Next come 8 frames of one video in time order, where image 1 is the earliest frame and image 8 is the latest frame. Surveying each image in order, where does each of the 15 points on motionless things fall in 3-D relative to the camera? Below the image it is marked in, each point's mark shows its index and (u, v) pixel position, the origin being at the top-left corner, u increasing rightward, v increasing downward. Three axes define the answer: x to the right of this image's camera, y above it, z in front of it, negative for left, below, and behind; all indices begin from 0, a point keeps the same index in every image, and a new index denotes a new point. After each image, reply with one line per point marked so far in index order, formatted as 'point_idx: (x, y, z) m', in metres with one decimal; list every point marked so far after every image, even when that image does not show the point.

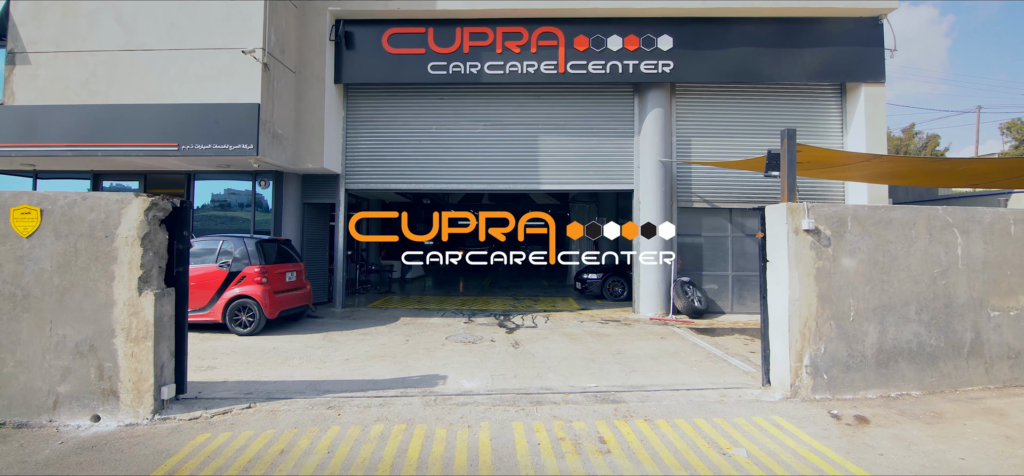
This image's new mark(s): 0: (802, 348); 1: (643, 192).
0: (+2.7, -1.0, +4.4) m
1: (+2.8, +0.9, +9.9) m
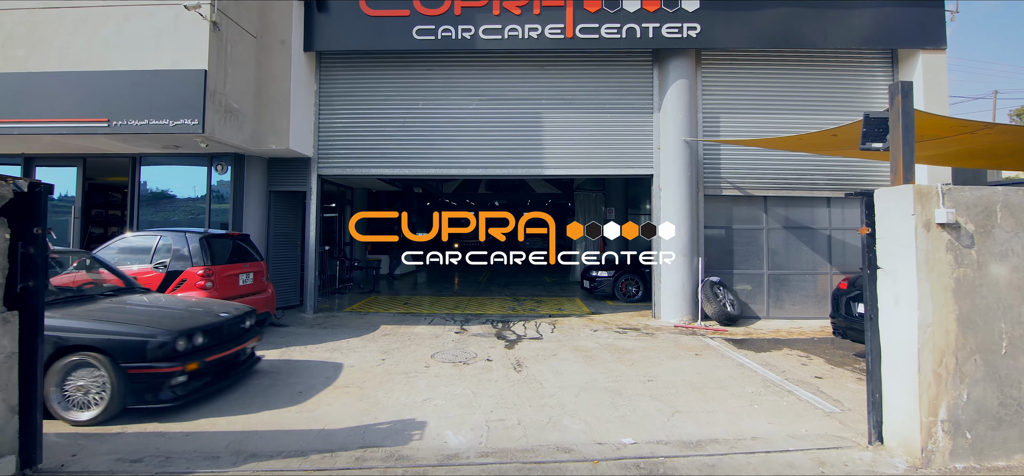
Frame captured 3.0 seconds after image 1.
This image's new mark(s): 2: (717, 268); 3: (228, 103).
0: (+2.8, -1.0, +3.0) m
1: (+2.8, +1.1, +8.5) m
2: (+3.8, -0.6, +8.7) m
3: (-4.7, +2.2, +7.7) m
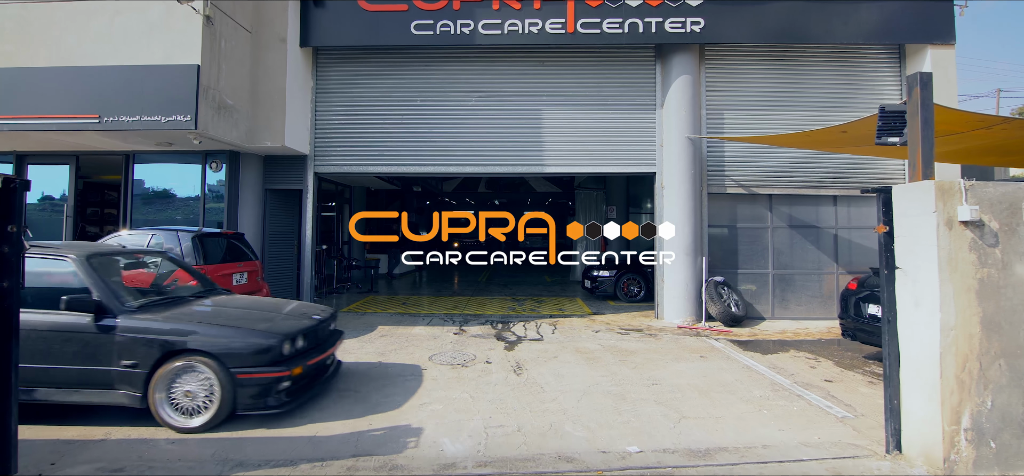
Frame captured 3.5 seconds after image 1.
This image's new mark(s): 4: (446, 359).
0: (+2.8, -1.0, +2.9) m
1: (+2.8, +1.1, +8.4) m
2: (+3.8, -0.5, +8.5) m
3: (-4.7, +2.2, +7.5) m
4: (-0.8, -1.5, +5.7) m
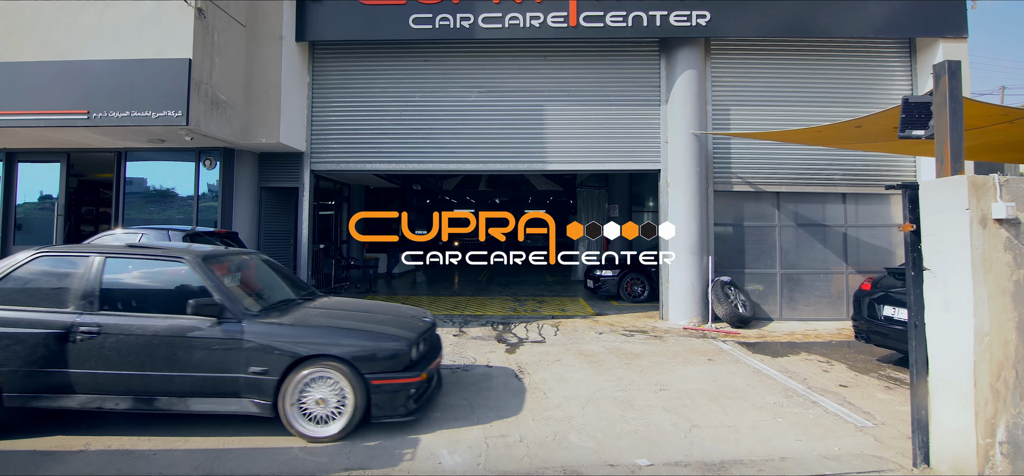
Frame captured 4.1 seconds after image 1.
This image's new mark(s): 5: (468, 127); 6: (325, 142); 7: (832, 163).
0: (+2.8, -1.0, +2.7) m
1: (+2.8, +1.1, +8.2) m
2: (+3.8, -0.5, +8.3) m
3: (-4.6, +2.2, +7.3) m
4: (-0.8, -1.5, +5.5) m
5: (-0.8, +2.0, +8.6) m
6: (-3.5, +1.8, +8.8) m
7: (+5.7, +1.3, +8.3) m
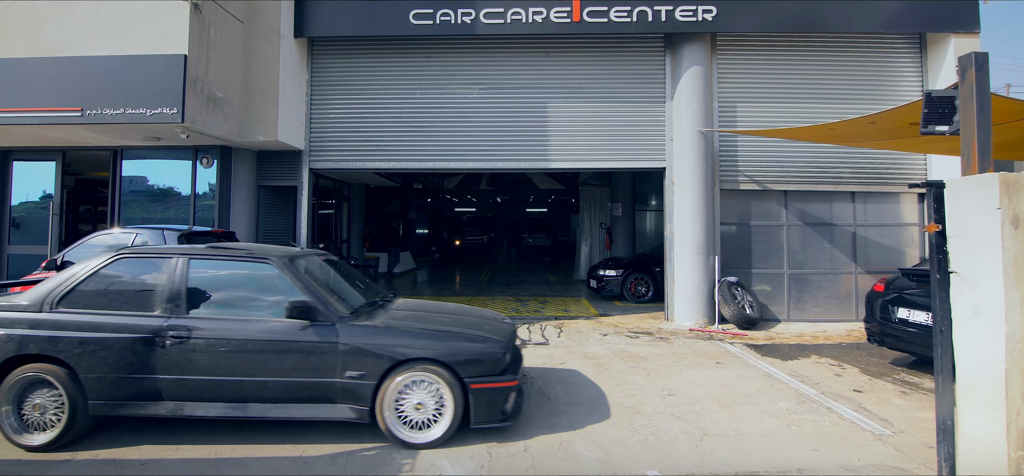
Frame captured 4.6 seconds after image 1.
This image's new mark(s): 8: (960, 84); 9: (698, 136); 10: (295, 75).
0: (+2.8, -1.0, +2.5) m
1: (+2.8, +1.1, +8.0) m
2: (+3.9, -0.5, +8.2) m
3: (-4.6, +2.2, +7.2) m
4: (-0.8, -1.5, +5.4) m
5: (-0.8, +2.1, +8.5) m
6: (-3.4, +1.8, +8.6) m
7: (+5.7, +1.3, +8.1) m
8: (+3.0, +1.0, +3.1) m
9: (+3.1, +1.7, +7.9) m
10: (-3.9, +2.9, +8.3) m
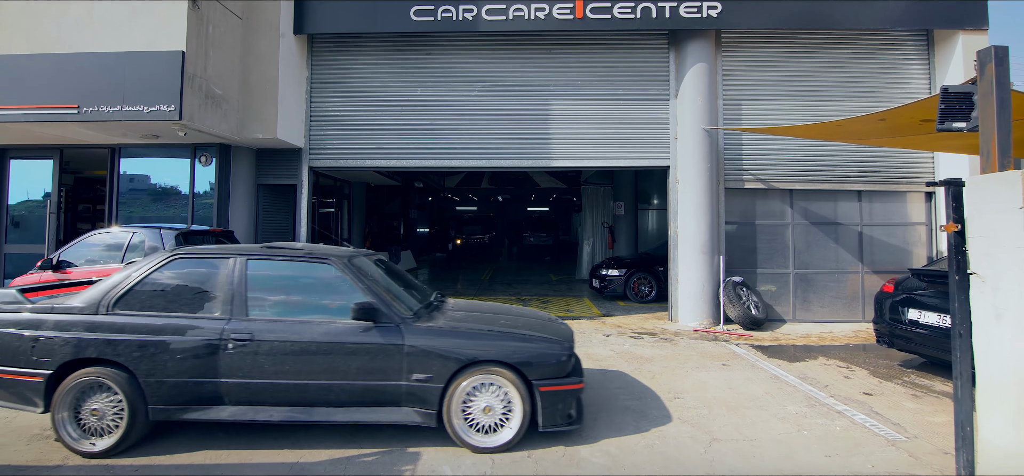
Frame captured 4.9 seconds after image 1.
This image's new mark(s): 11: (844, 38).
0: (+2.8, -1.0, +2.4) m
1: (+2.9, +1.1, +7.9) m
2: (+3.9, -0.5, +8.1) m
3: (-4.6, +2.3, +7.1) m
4: (-0.7, -1.4, +5.3) m
5: (-0.7, +2.1, +8.4) m
6: (-3.4, +1.8, +8.5) m
7: (+5.7, +1.3, +8.0) m
8: (+3.0, +1.0, +3.0) m
9: (+3.2, +1.7, +7.8) m
10: (-3.8, +2.9, +8.2) m
11: (+5.8, +3.5, +8.3) m
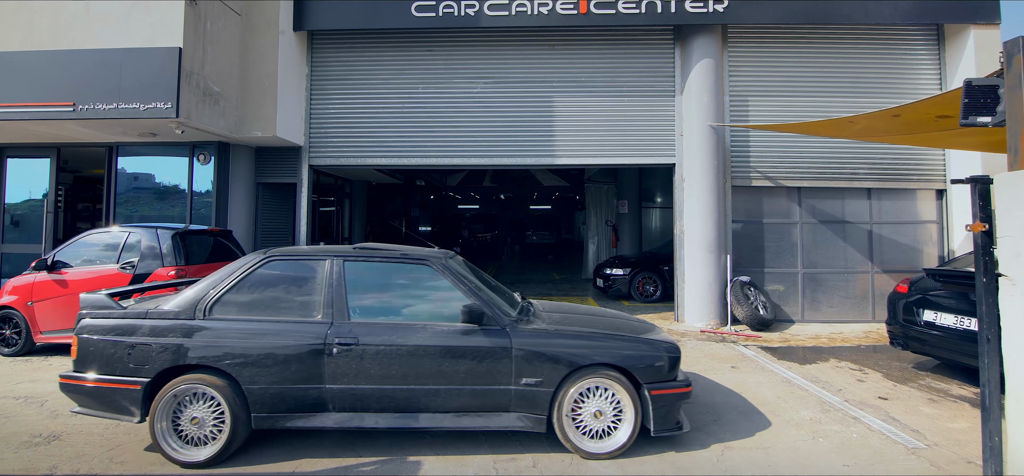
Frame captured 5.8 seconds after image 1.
0: (+2.8, -1.0, +2.3) m
1: (+2.9, +1.2, +7.8) m
2: (+3.9, -0.5, +7.9) m
3: (-4.5, +2.3, +7.0) m
4: (-0.7, -1.4, +5.2) m
5: (-0.7, +2.1, +8.3) m
6: (-3.4, +1.8, +8.4) m
7: (+5.8, +1.4, +7.9) m
8: (+3.0, +1.0, +2.9) m
9: (+3.2, +1.7, +7.7) m
10: (-3.8, +2.9, +8.1) m
11: (+5.9, +3.5, +8.1) m
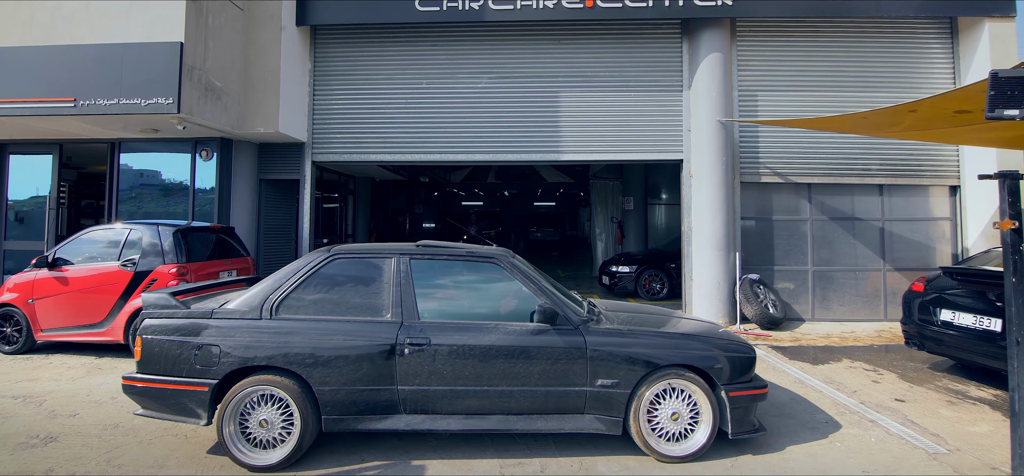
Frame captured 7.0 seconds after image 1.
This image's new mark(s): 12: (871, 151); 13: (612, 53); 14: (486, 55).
0: (+2.9, -1.0, +2.2) m
1: (+3.0, +1.2, +7.6) m
2: (+4.0, -0.4, +7.8) m
3: (-4.4, +2.3, +6.9) m
4: (-0.6, -1.4, +5.1) m
5: (-0.6, +2.1, +8.2) m
6: (-3.3, +1.9, +8.3) m
7: (+5.9, +1.4, +7.7) m
8: (+3.1, +1.0, +2.8) m
9: (+3.3, +1.8, +7.5) m
10: (-3.7, +3.0, +8.0) m
11: (+6.0, +3.6, +7.9) m
12: (+5.9, +1.4, +7.7) m
13: (+1.7, +3.2, +8.0) m
14: (-0.5, +3.2, +8.2) m
